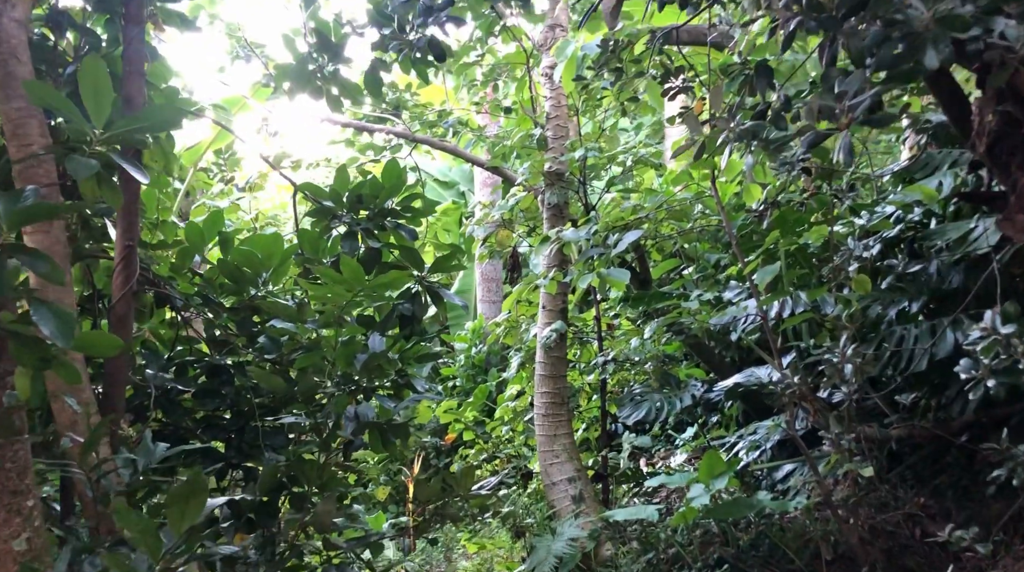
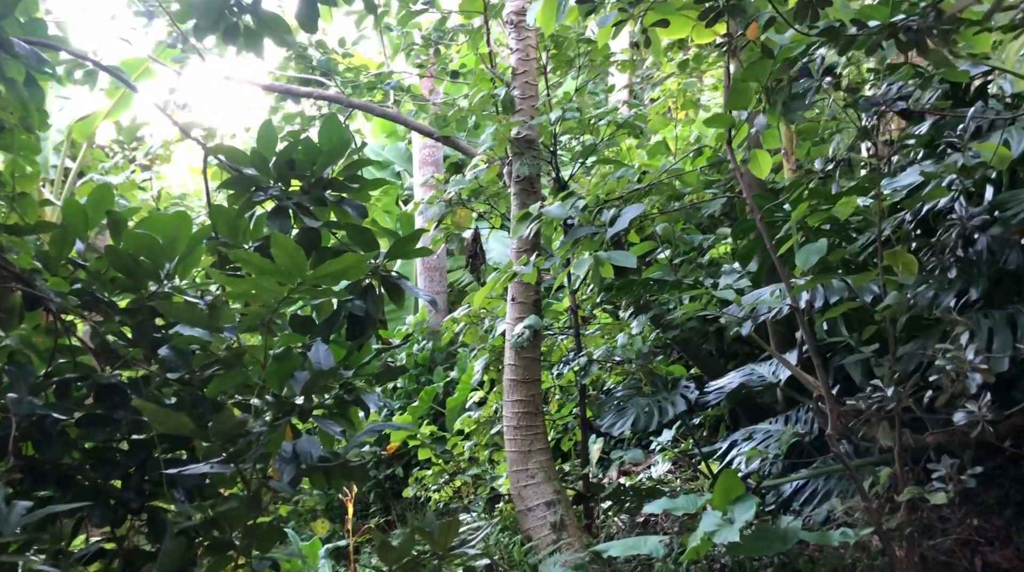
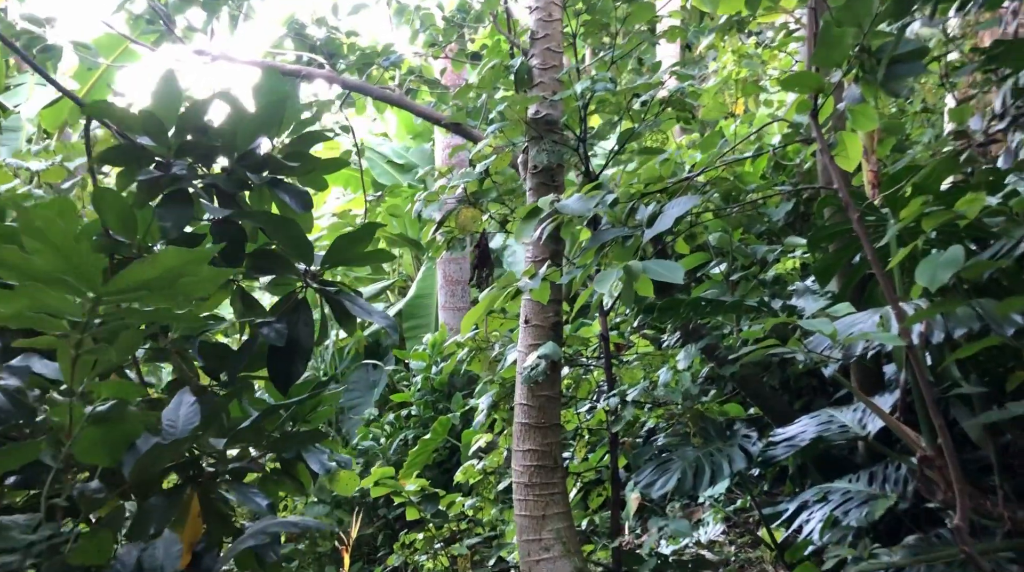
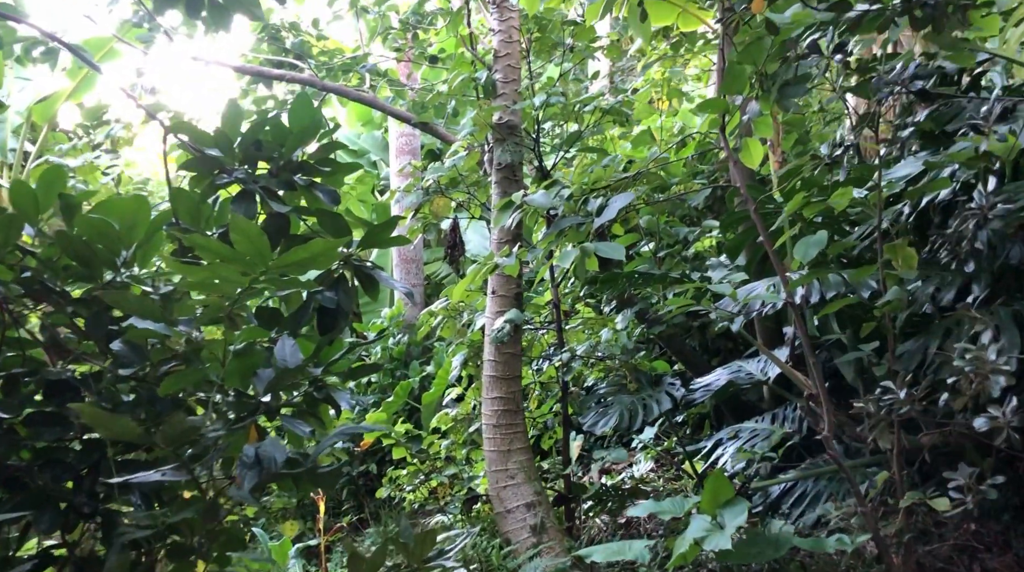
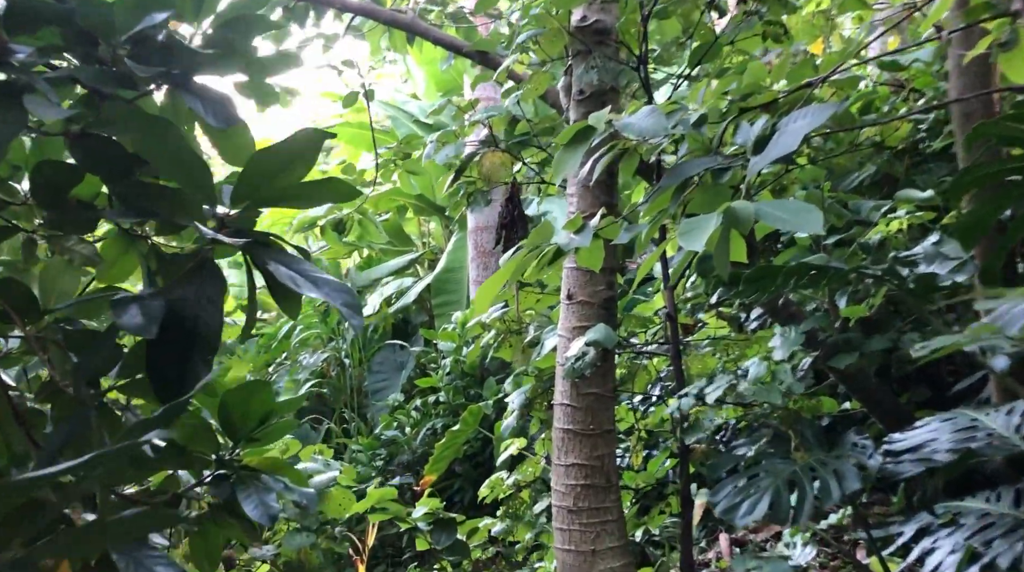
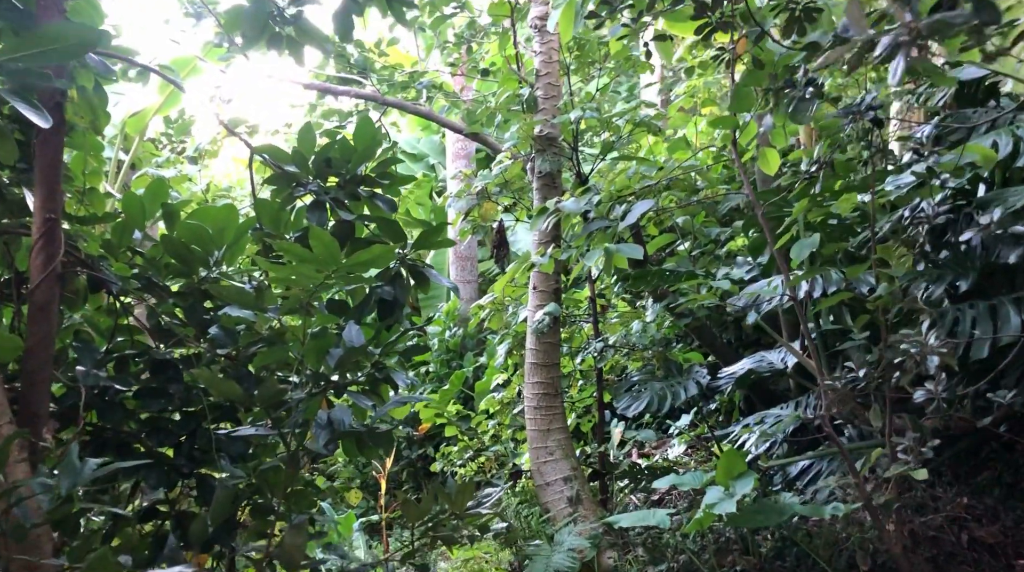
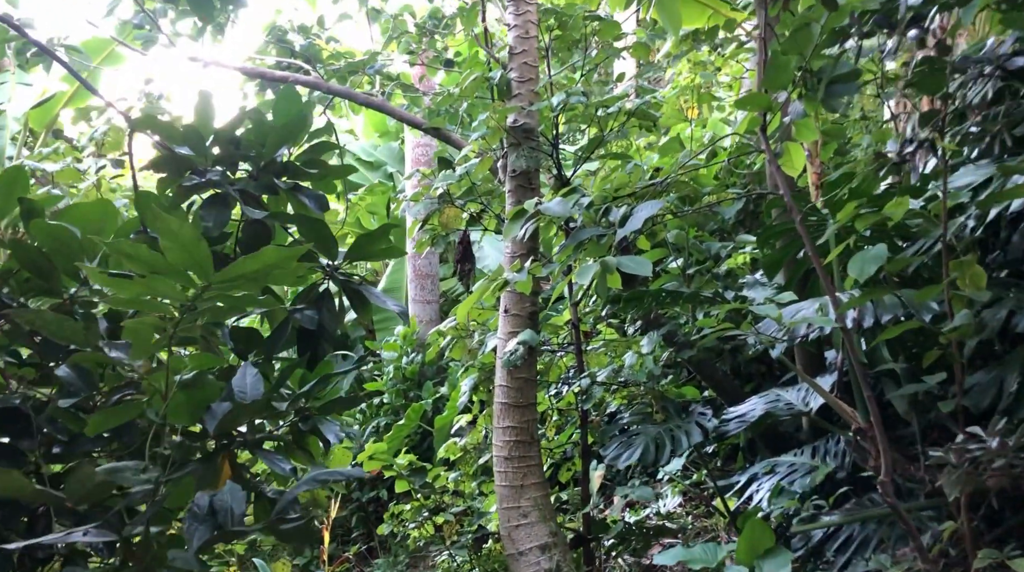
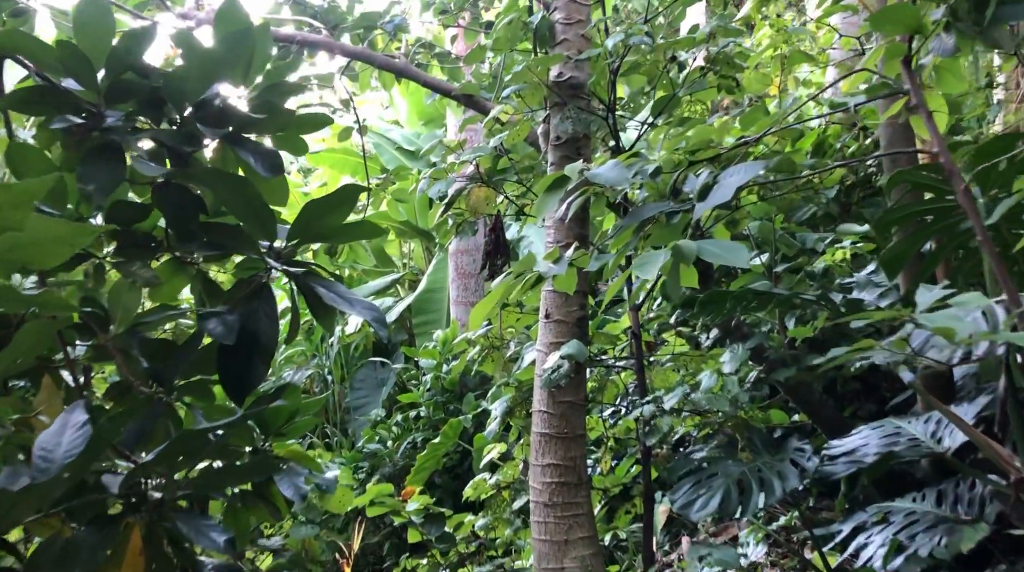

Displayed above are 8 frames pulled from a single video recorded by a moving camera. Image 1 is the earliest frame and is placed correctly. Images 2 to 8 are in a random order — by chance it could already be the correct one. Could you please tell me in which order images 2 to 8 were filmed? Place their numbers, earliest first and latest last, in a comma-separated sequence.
6, 2, 4, 7, 3, 8, 5
